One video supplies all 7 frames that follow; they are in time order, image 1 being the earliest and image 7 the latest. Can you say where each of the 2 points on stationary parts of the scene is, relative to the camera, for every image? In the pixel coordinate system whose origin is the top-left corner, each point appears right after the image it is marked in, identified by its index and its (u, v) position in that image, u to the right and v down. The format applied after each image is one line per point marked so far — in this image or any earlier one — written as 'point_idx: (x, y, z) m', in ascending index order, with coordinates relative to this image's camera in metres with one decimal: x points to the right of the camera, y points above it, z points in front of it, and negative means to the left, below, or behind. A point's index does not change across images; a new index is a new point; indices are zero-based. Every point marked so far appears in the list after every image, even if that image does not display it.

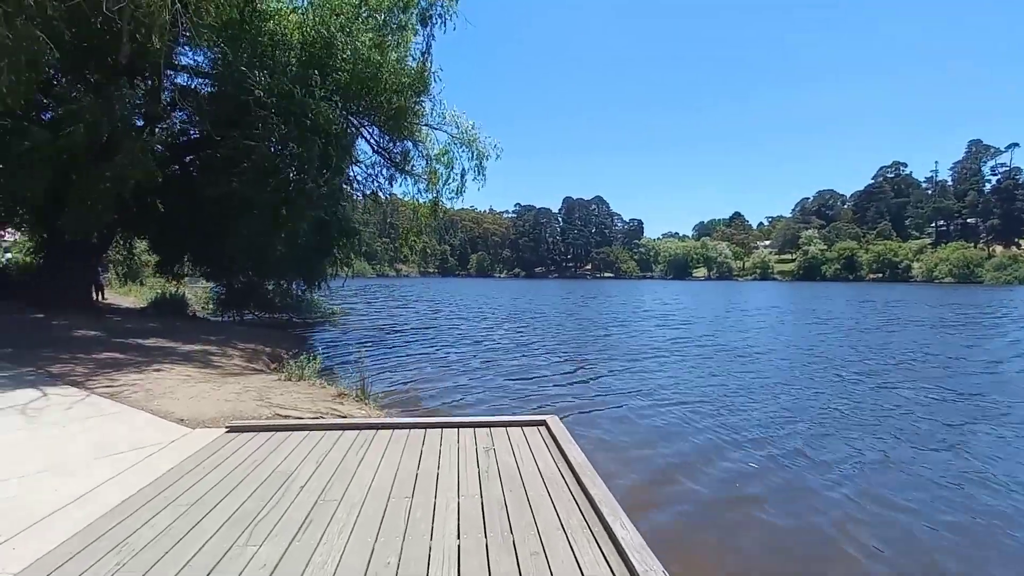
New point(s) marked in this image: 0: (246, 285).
0: (-7.9, +0.1, +17.5) m
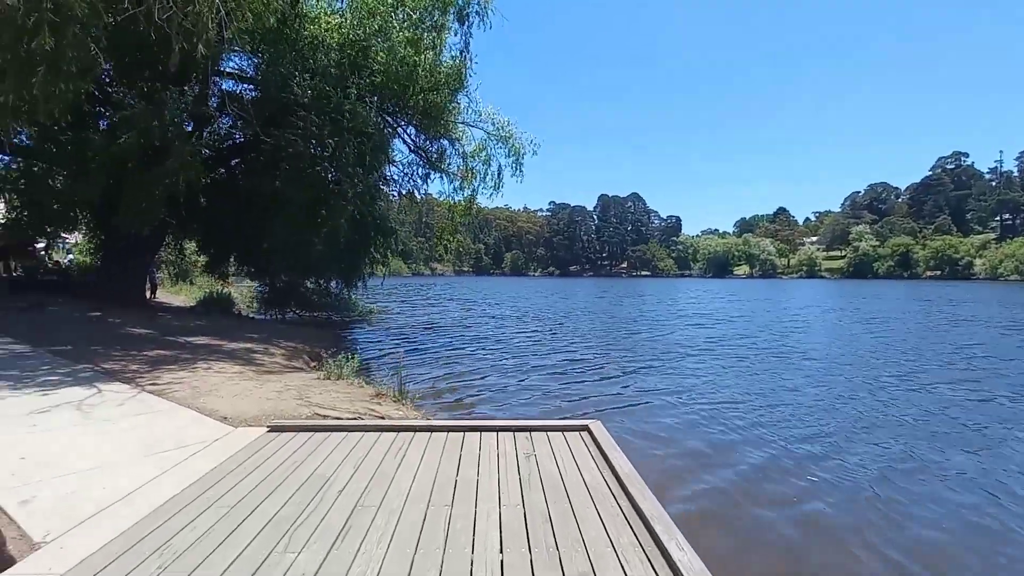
0: (-6.8, +0.1, +17.8) m
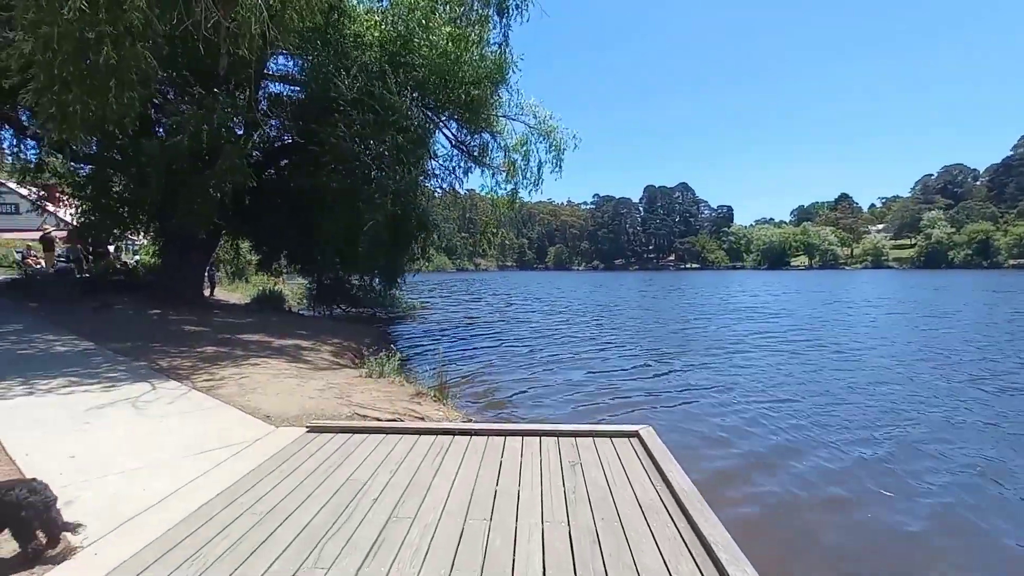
0: (-5.5, +0.2, +18.1) m
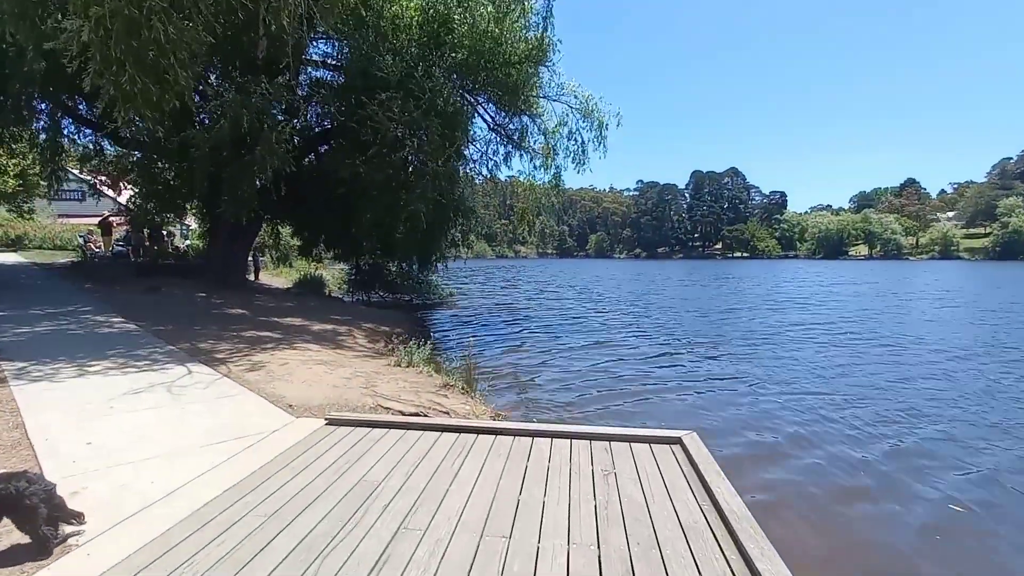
0: (-4.3, +0.7, +18.1) m
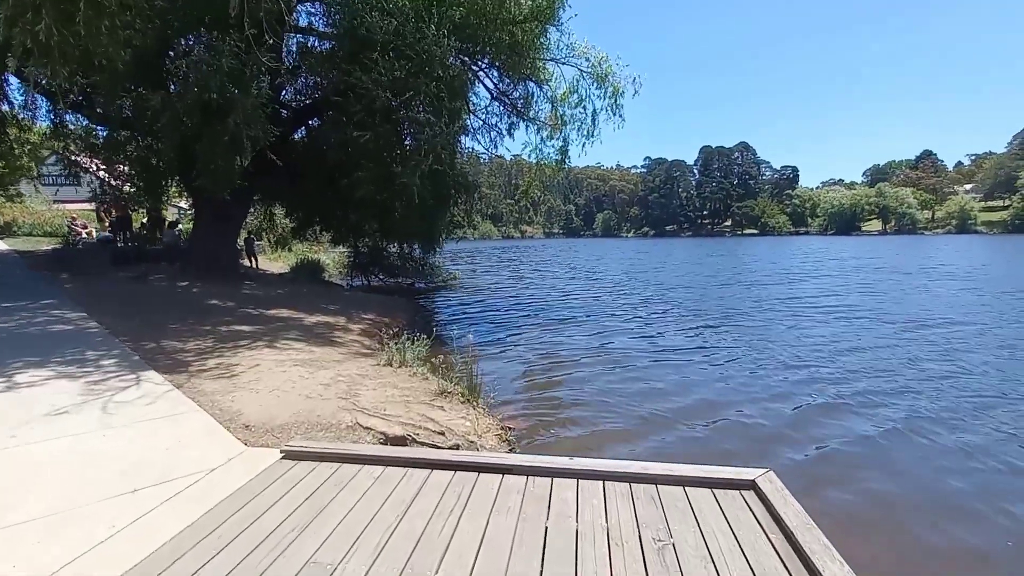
0: (-4.1, +1.1, +17.0) m
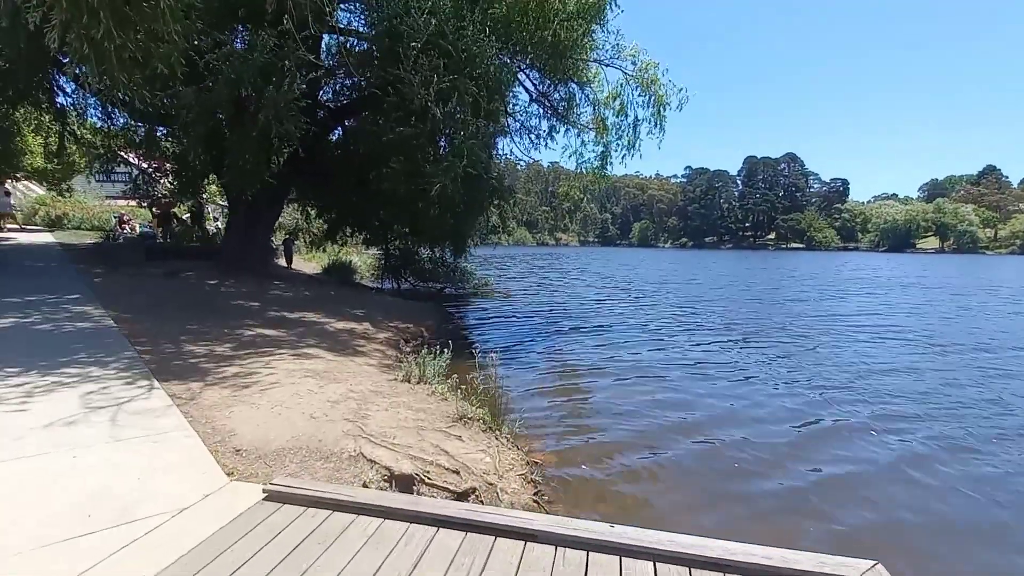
0: (-3.1, +1.0, +16.6) m
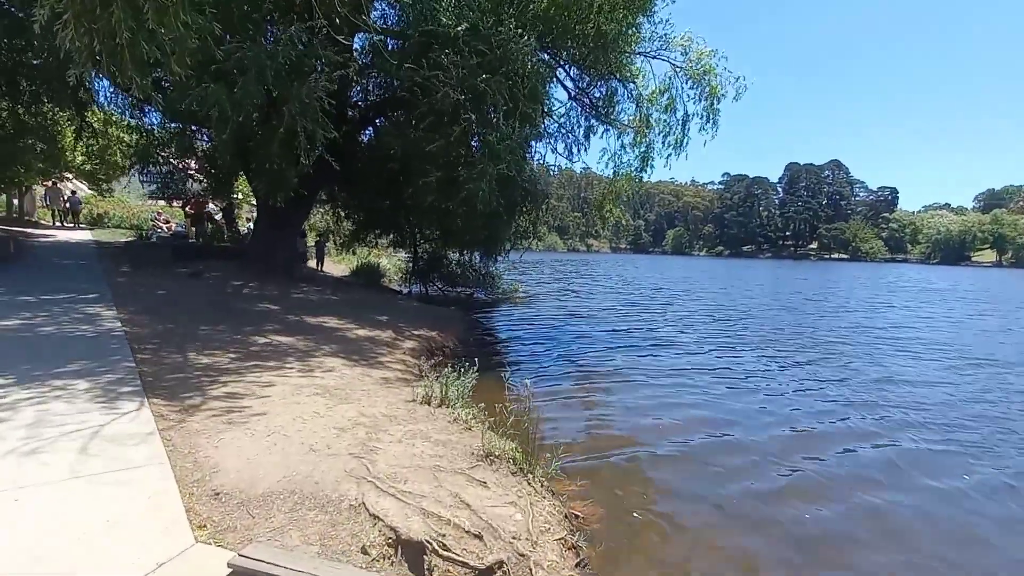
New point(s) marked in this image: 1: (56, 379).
0: (-2.3, +0.8, +16.0) m
1: (-3.8, -0.8, +5.0) m
